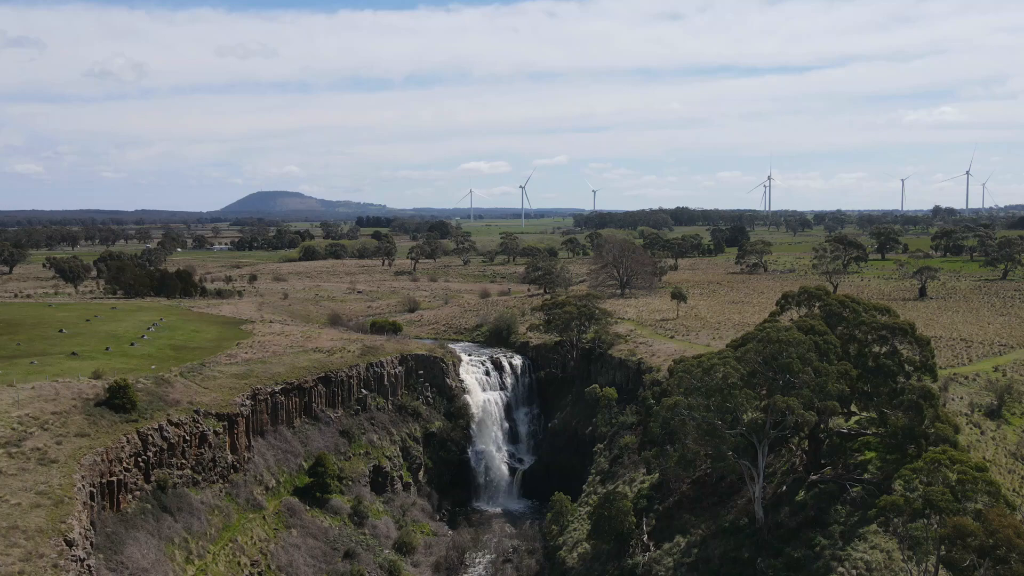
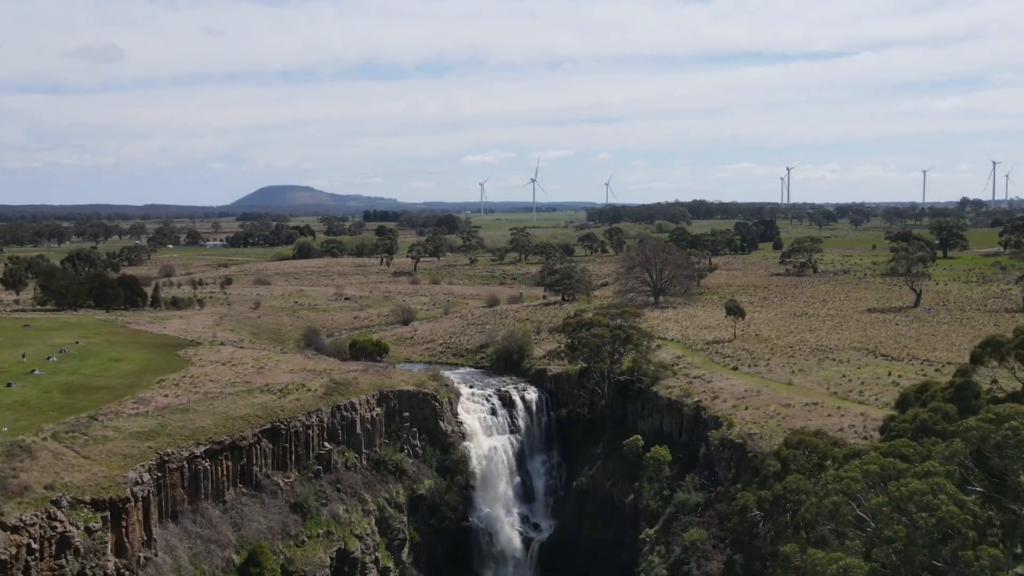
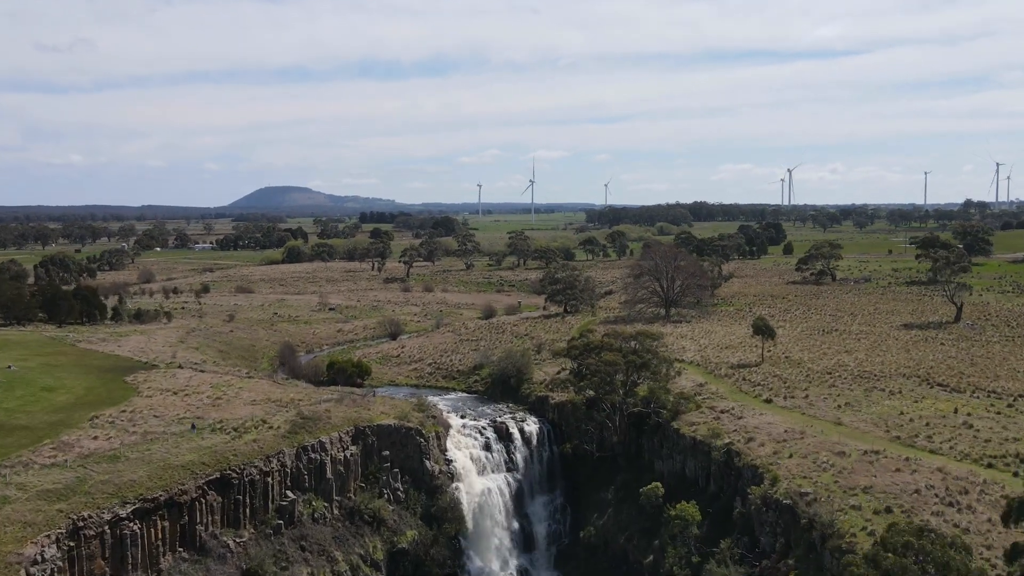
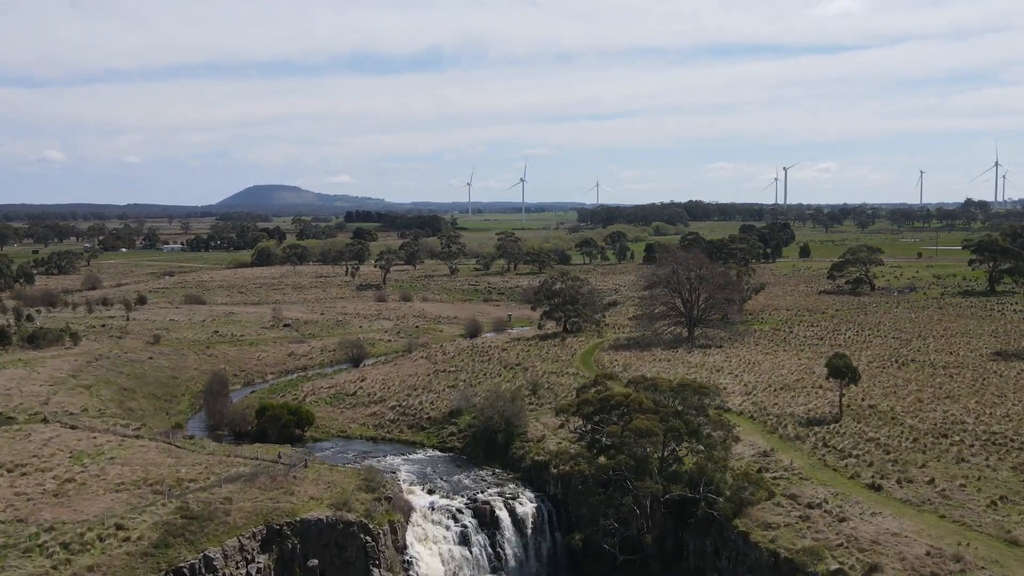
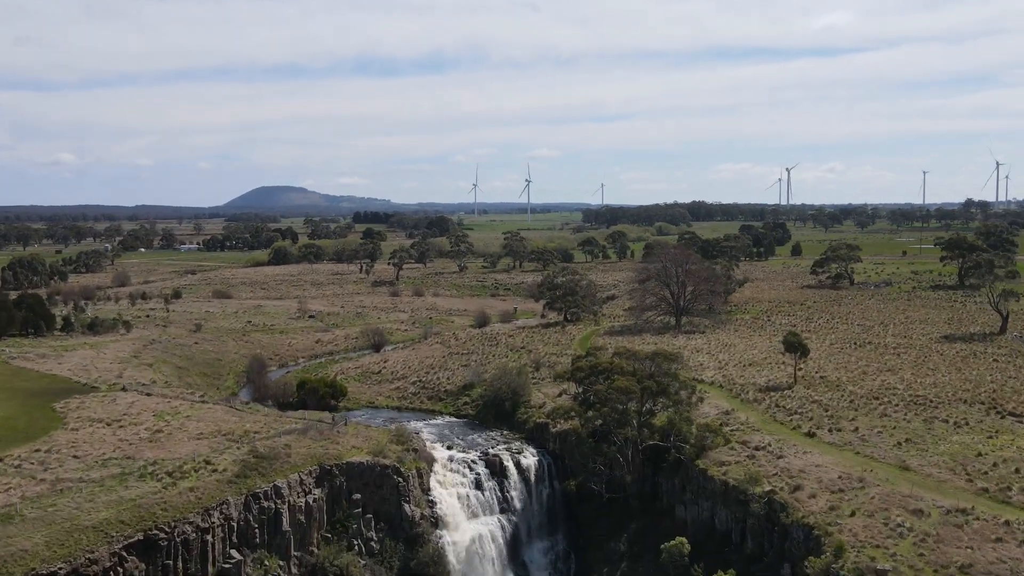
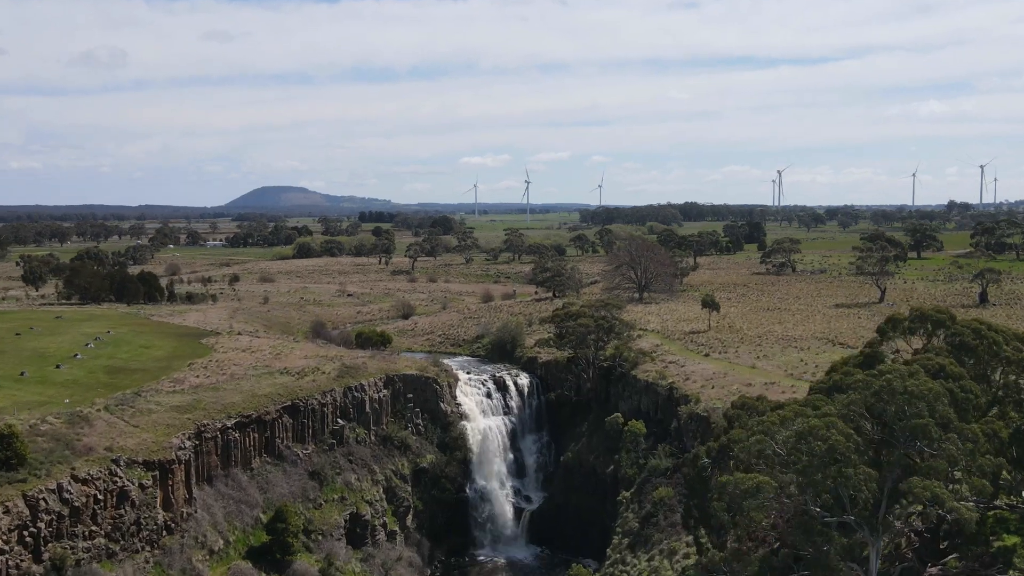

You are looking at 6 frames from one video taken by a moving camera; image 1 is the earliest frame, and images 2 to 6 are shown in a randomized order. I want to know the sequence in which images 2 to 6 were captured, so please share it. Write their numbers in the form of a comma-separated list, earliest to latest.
6, 2, 3, 5, 4
